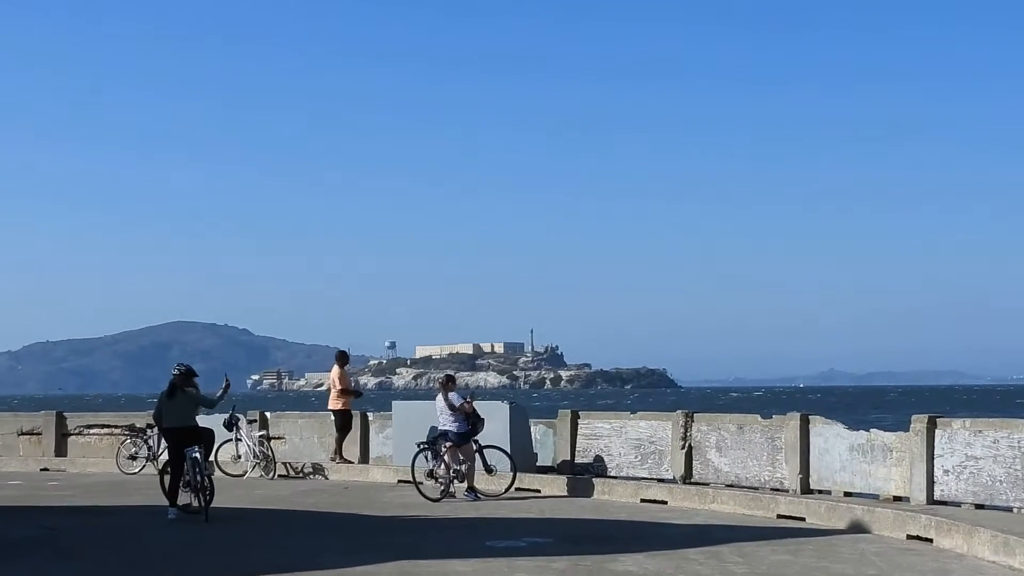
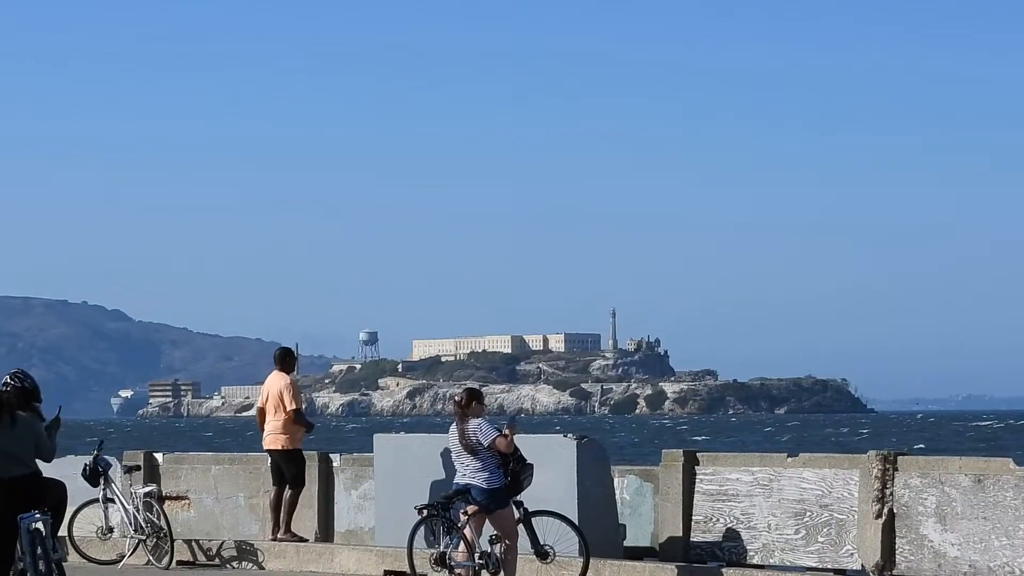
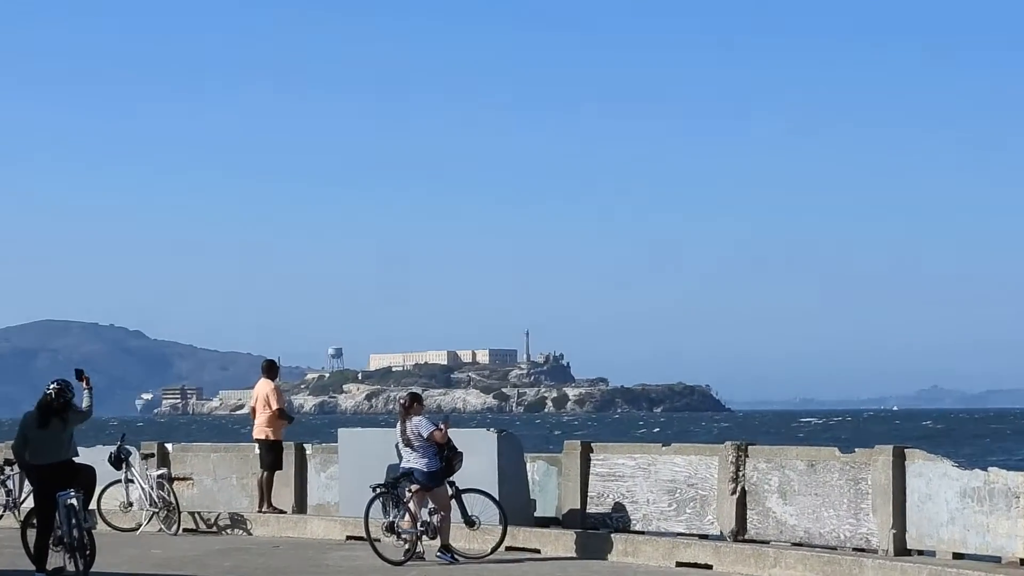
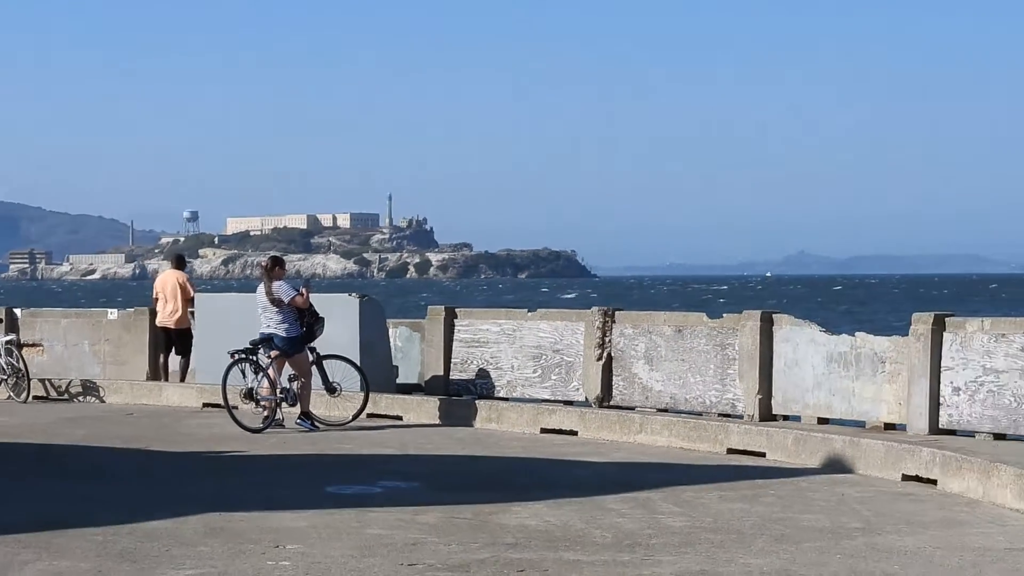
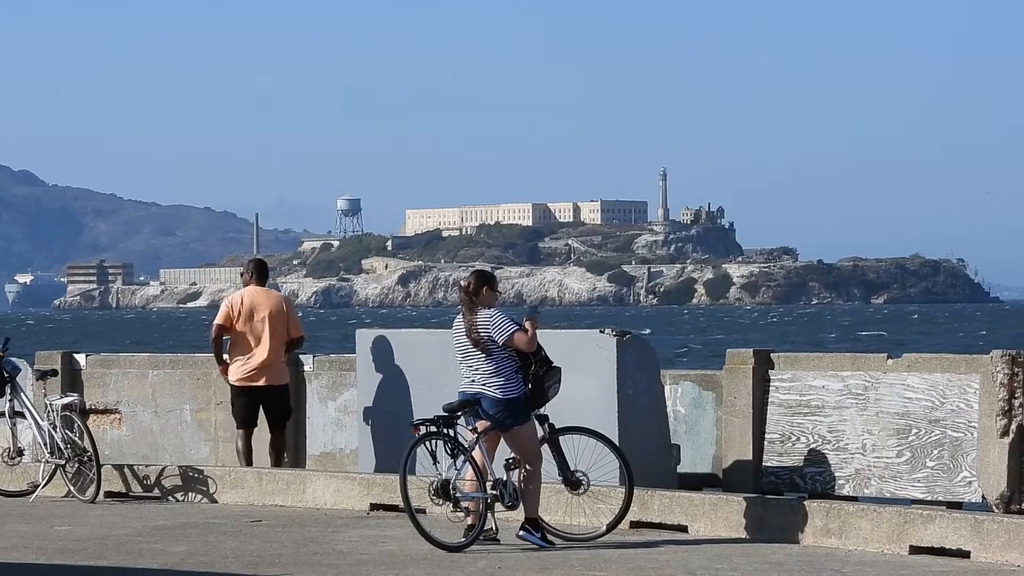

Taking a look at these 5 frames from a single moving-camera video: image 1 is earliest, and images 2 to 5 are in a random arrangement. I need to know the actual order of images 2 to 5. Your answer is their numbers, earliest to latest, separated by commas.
3, 2, 5, 4
